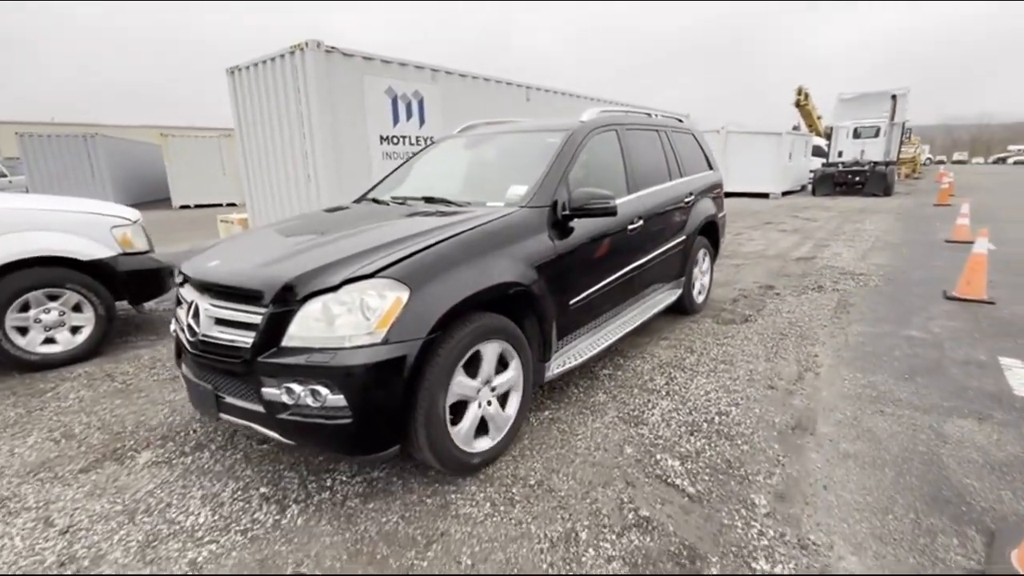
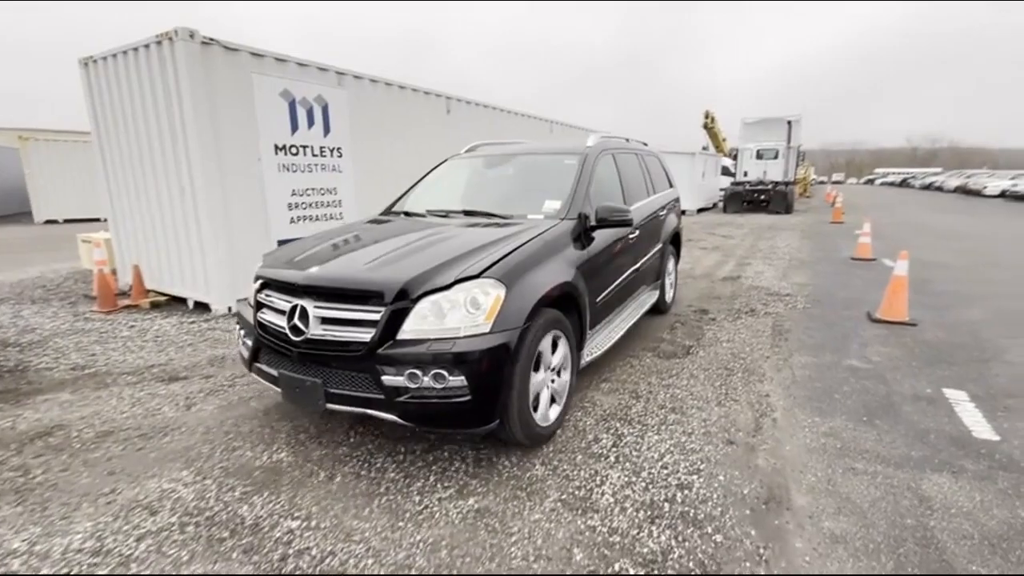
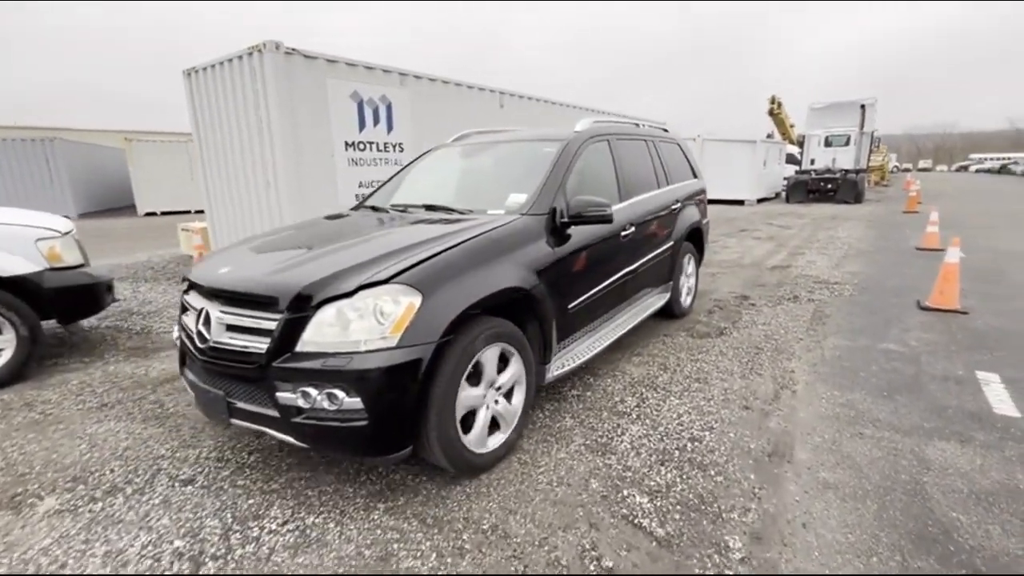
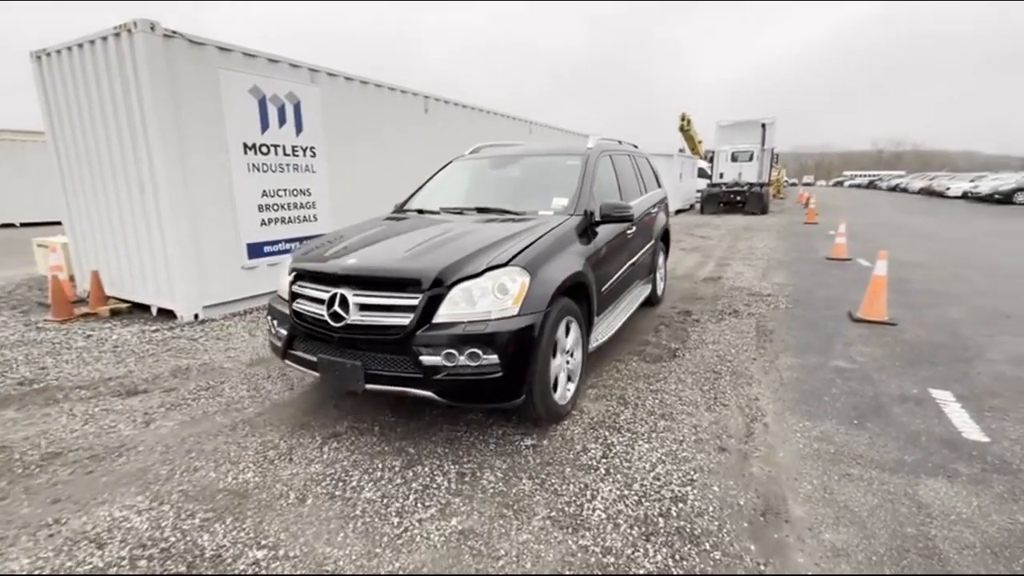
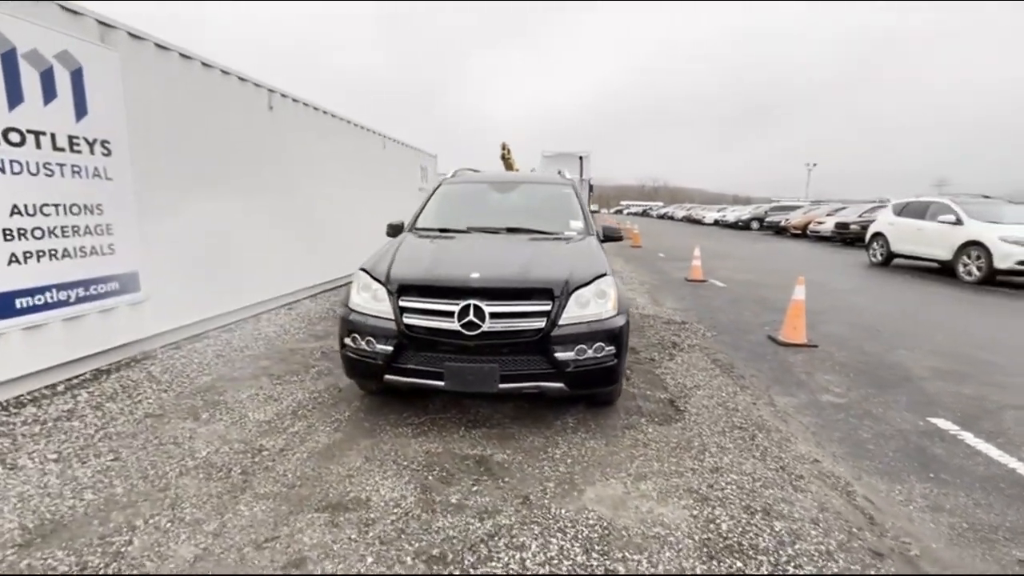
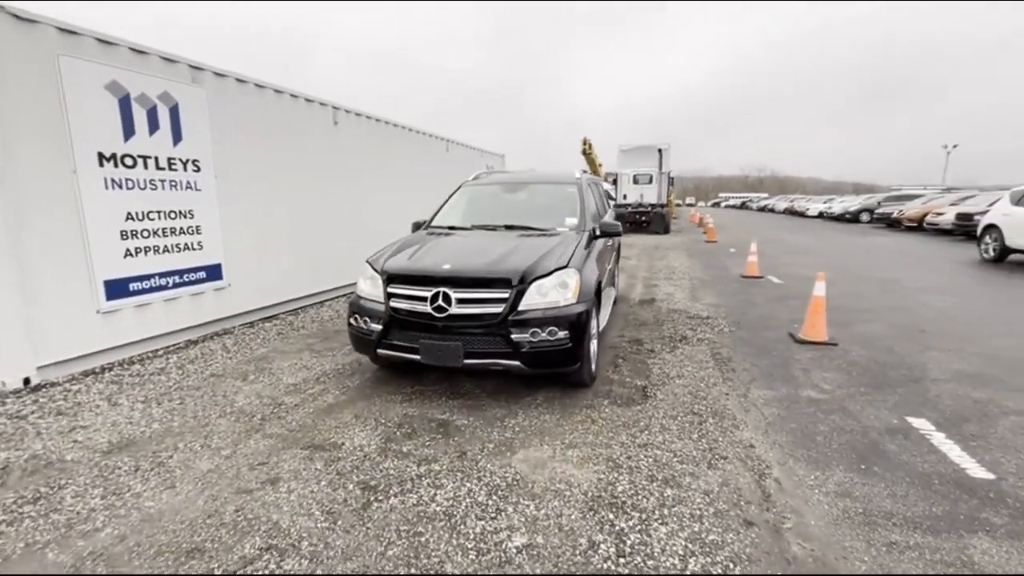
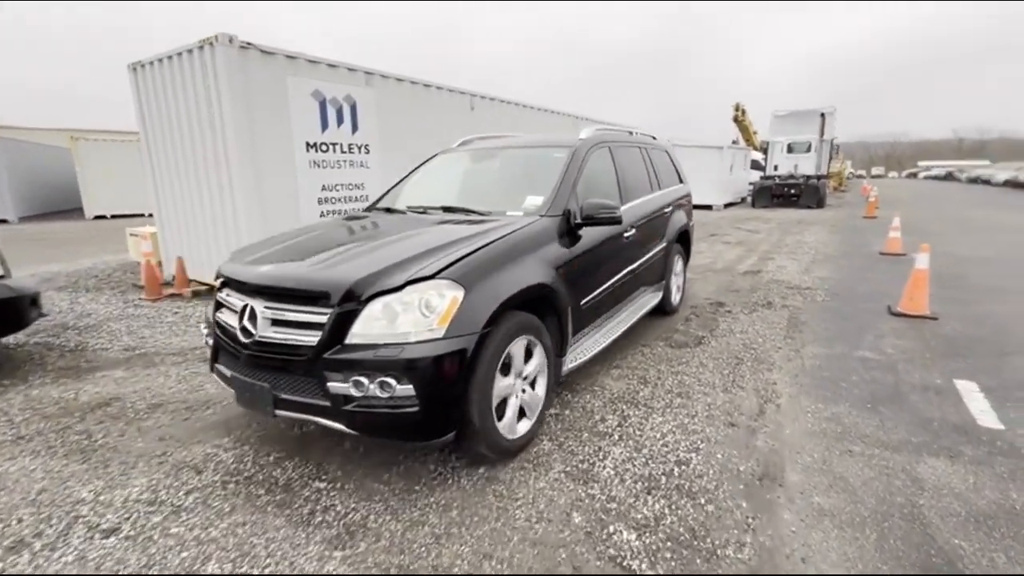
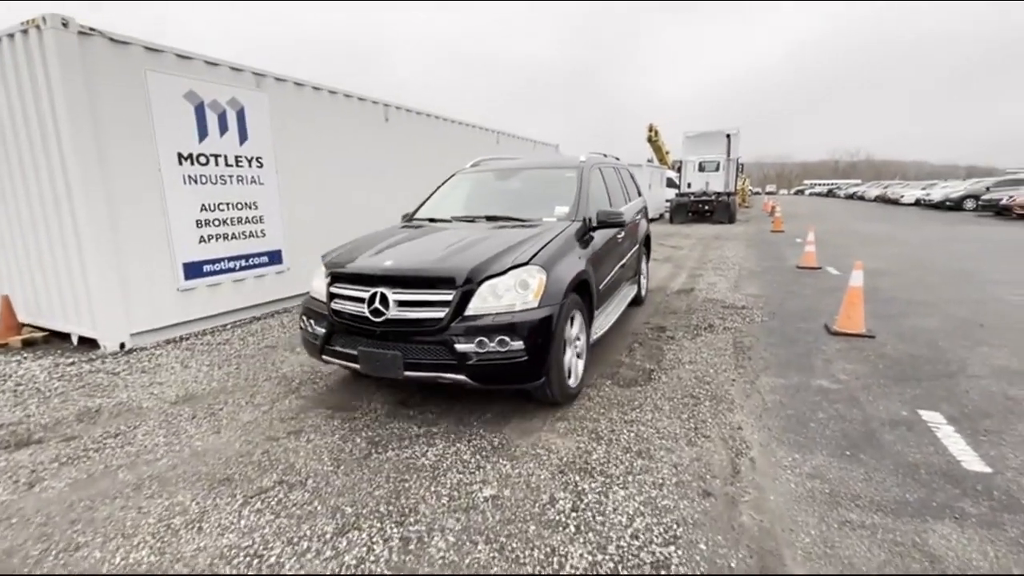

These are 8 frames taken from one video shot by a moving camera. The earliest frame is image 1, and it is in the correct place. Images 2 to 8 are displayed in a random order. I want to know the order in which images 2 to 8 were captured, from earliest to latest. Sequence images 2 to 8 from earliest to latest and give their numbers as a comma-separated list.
3, 7, 2, 4, 8, 6, 5
